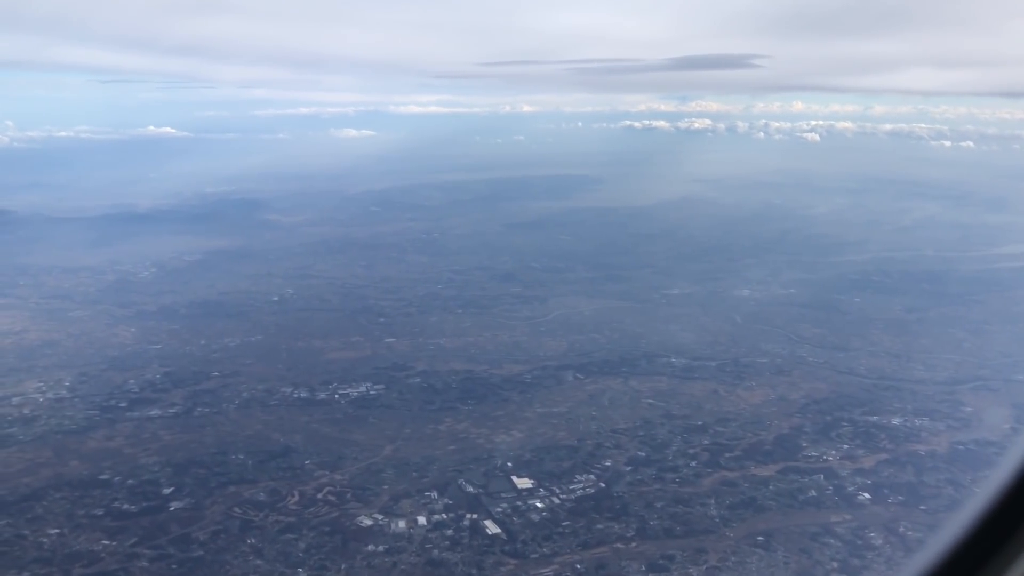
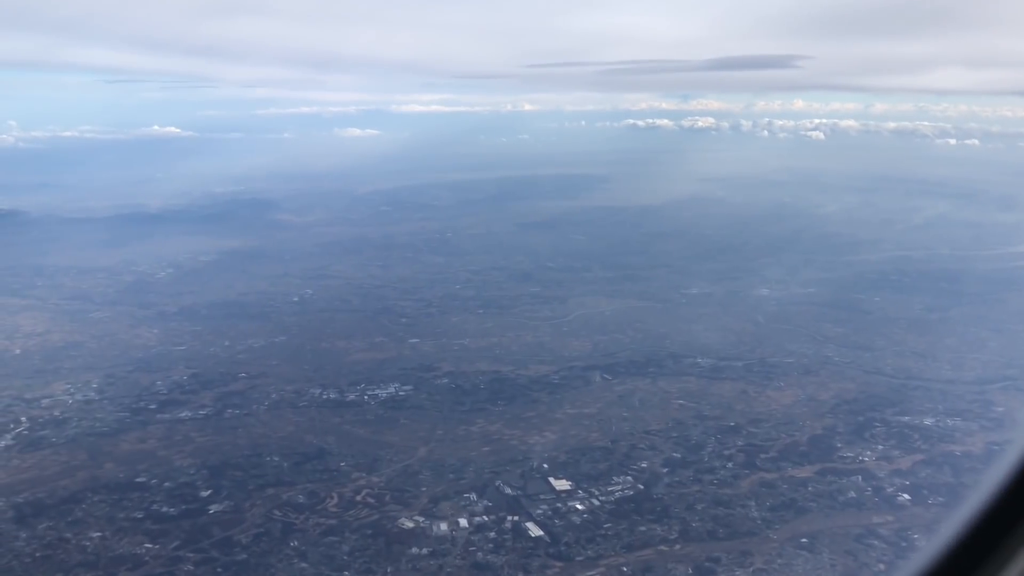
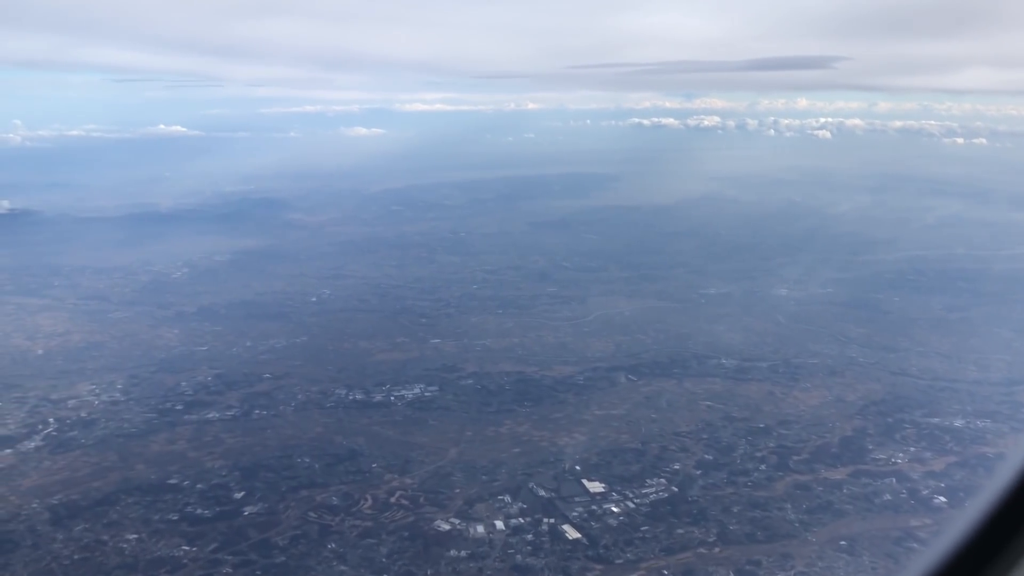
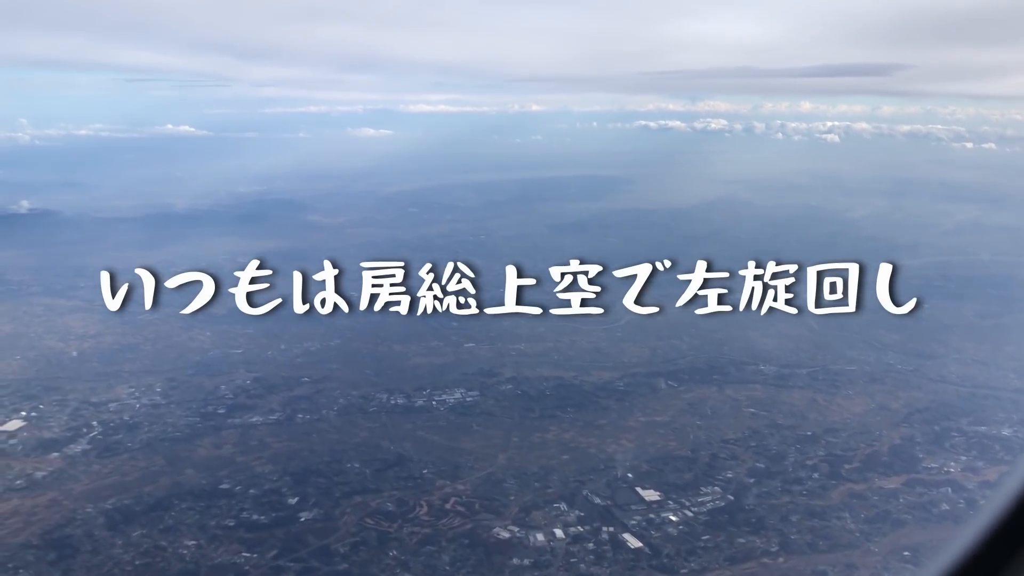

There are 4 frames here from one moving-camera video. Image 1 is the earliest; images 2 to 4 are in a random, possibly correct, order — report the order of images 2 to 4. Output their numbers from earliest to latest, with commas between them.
2, 3, 4
